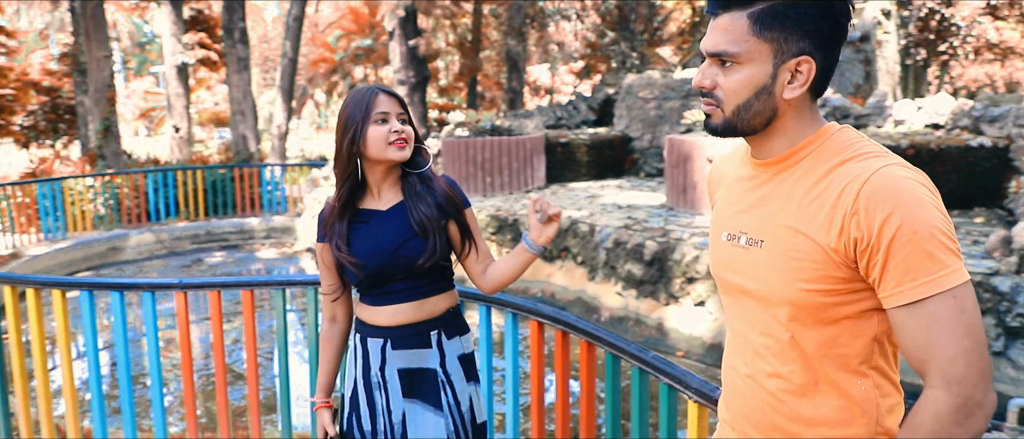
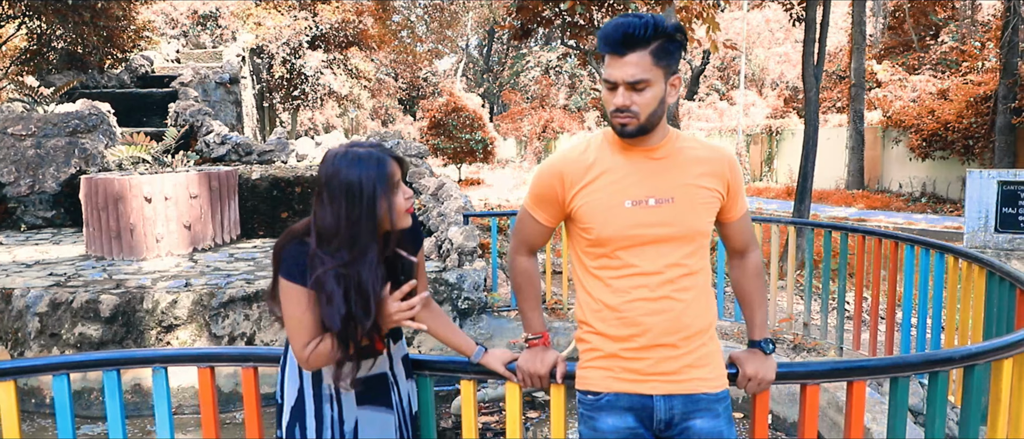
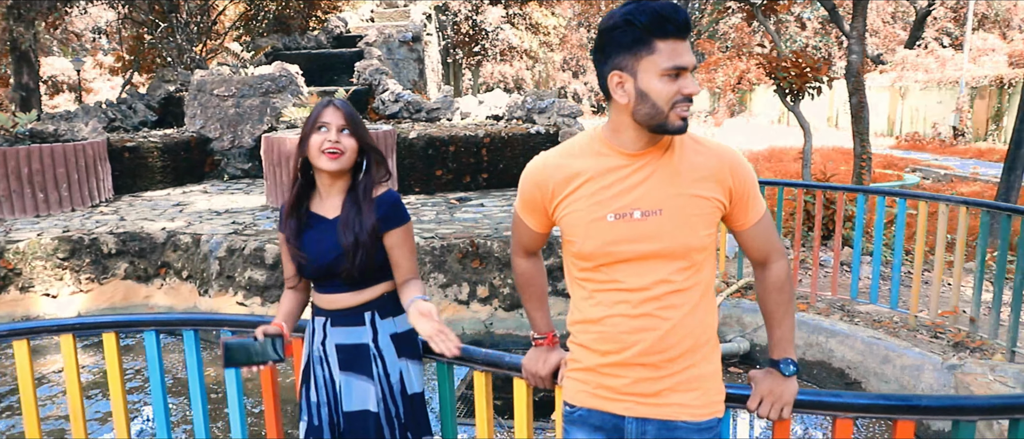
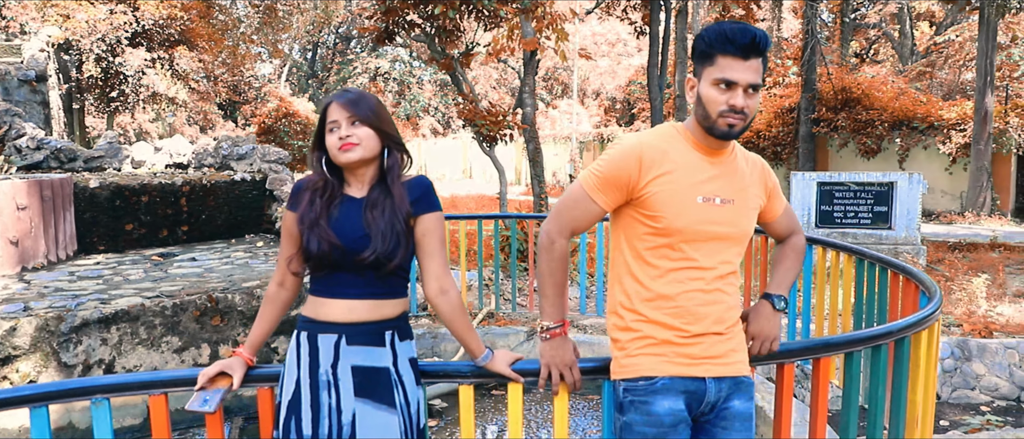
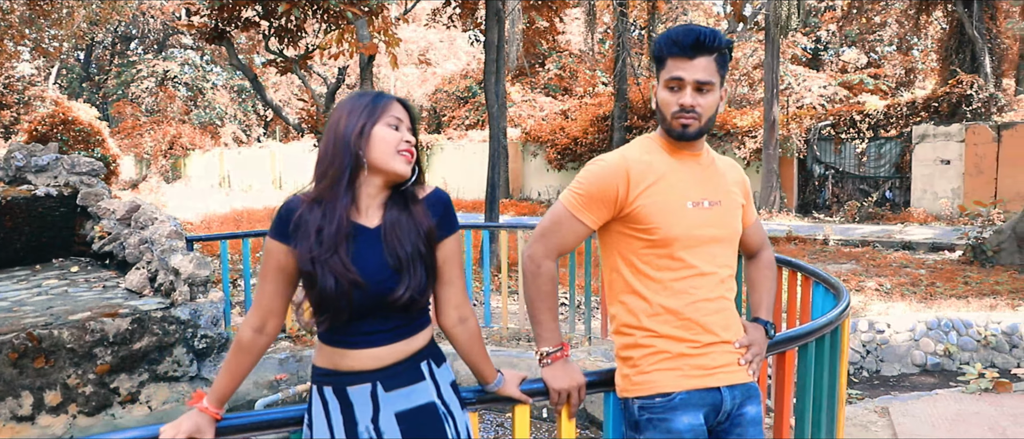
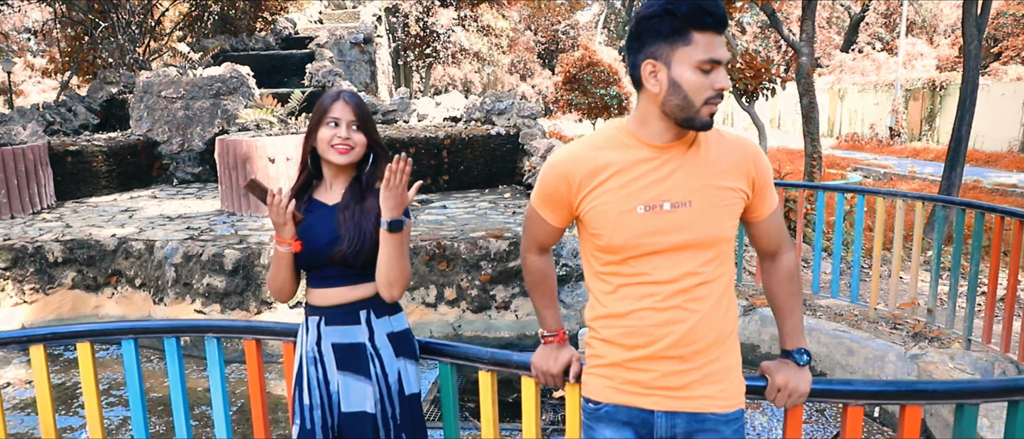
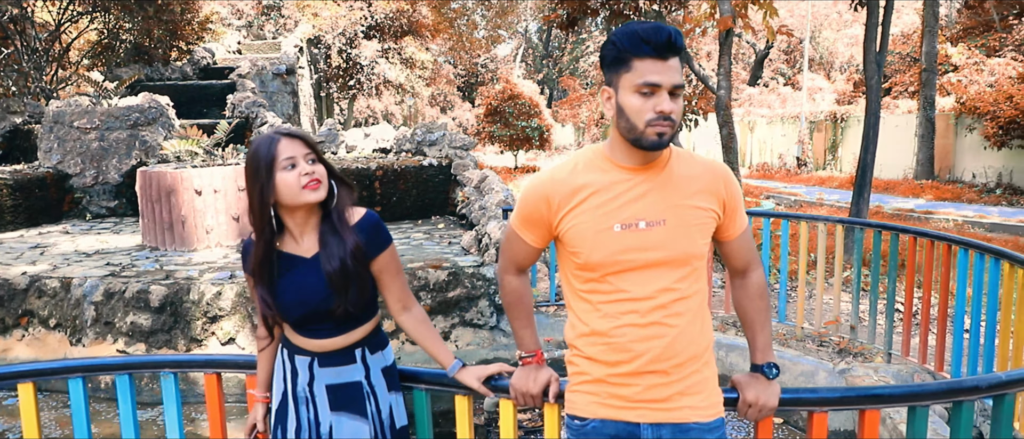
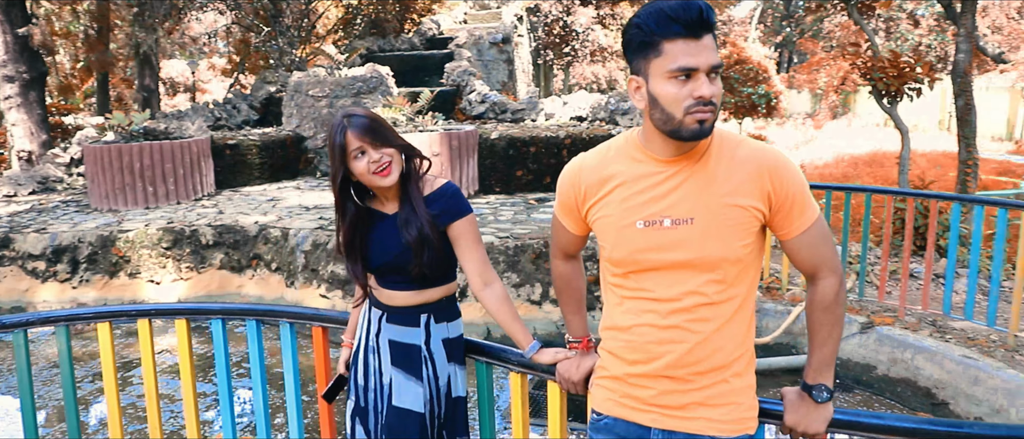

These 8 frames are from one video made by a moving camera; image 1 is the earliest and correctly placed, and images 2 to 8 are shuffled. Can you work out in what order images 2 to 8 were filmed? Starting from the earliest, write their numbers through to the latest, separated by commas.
8, 3, 6, 7, 2, 4, 5
